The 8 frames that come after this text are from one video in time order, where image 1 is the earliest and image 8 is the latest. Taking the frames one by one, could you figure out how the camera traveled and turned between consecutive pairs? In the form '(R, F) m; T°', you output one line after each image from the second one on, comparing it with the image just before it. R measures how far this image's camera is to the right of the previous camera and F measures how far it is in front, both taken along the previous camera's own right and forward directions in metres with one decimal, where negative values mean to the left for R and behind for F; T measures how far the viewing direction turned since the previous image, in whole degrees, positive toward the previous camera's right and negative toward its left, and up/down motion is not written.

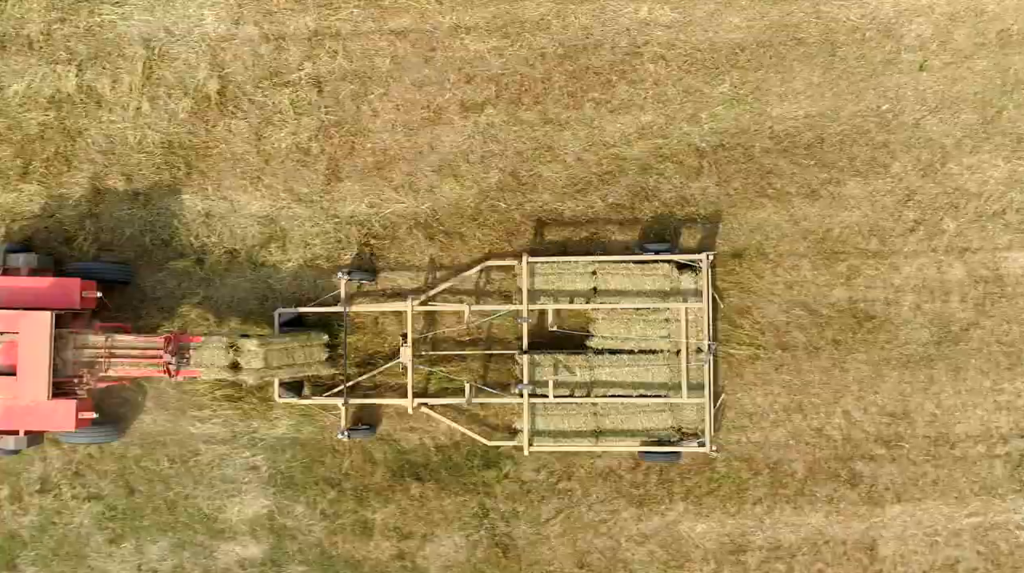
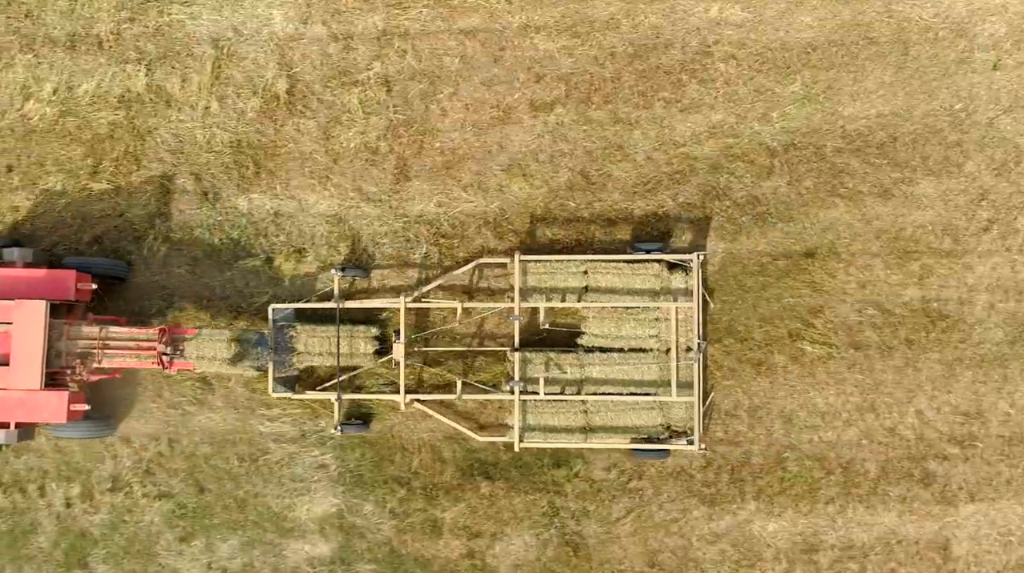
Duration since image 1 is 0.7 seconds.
(-0.9, 0.0) m; 0°
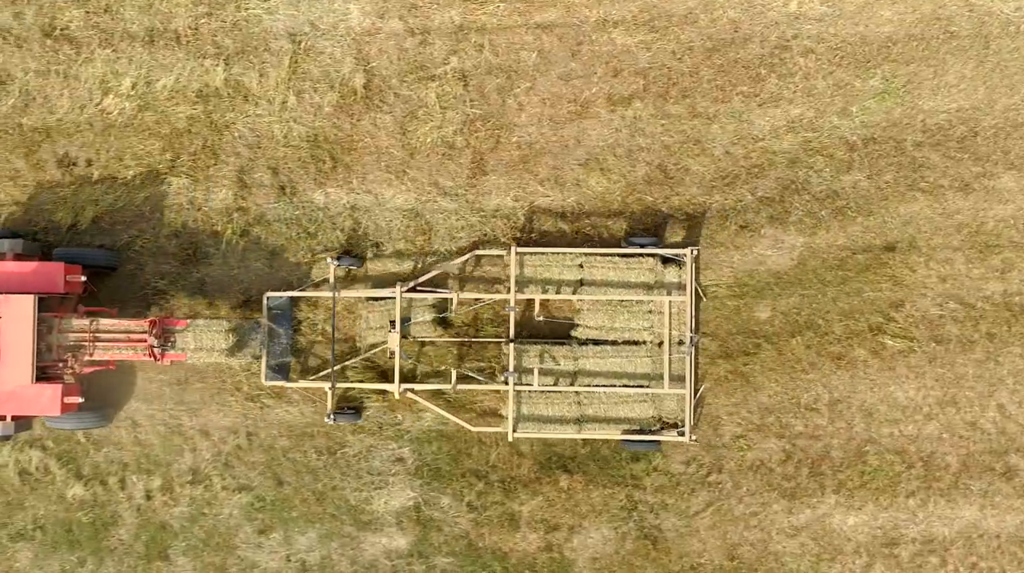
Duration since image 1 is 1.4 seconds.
(-1.0, 0.0) m; 0°
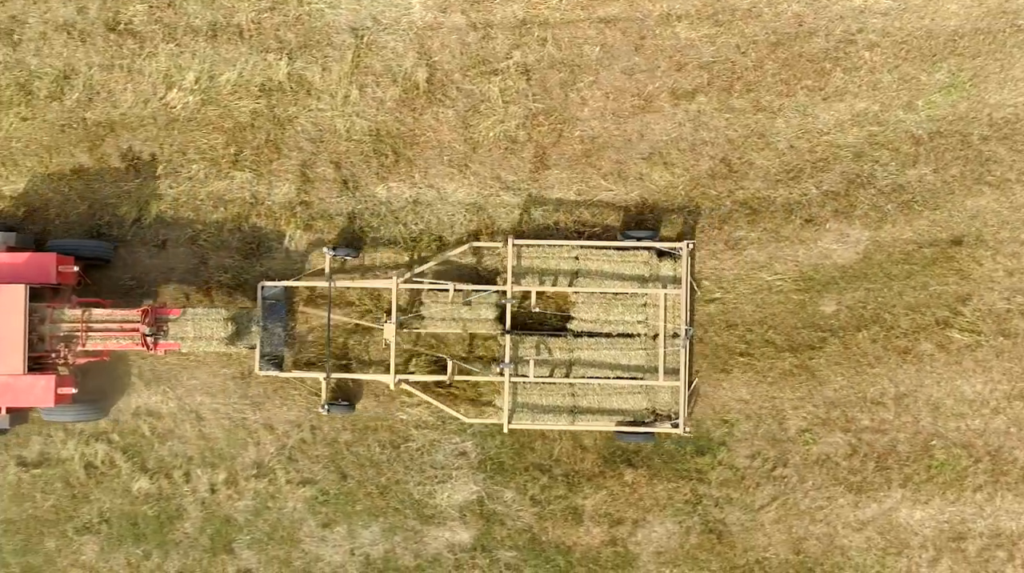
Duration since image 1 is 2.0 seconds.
(-0.8, 0.0) m; 0°
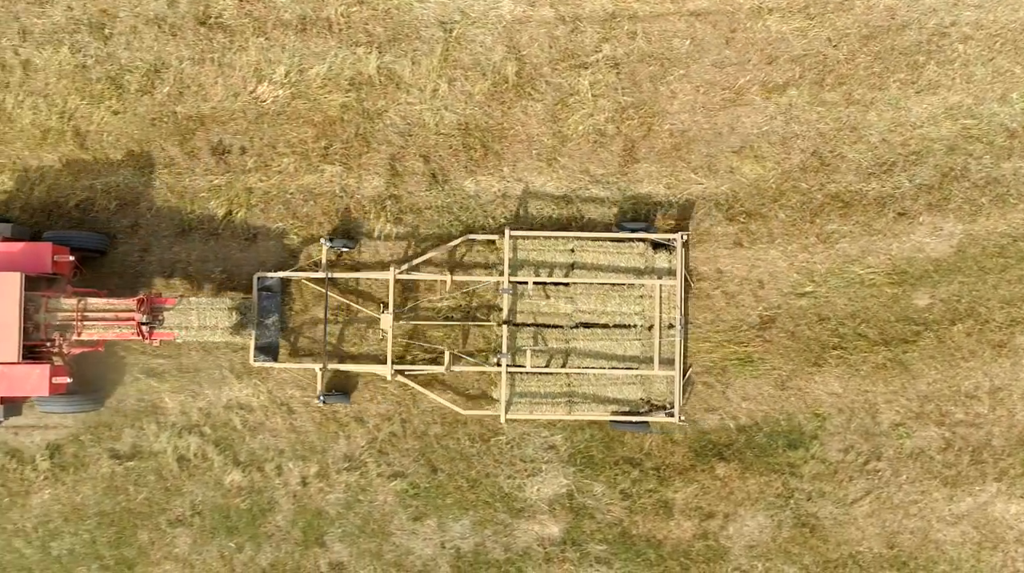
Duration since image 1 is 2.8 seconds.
(-1.1, 0.0) m; 0°
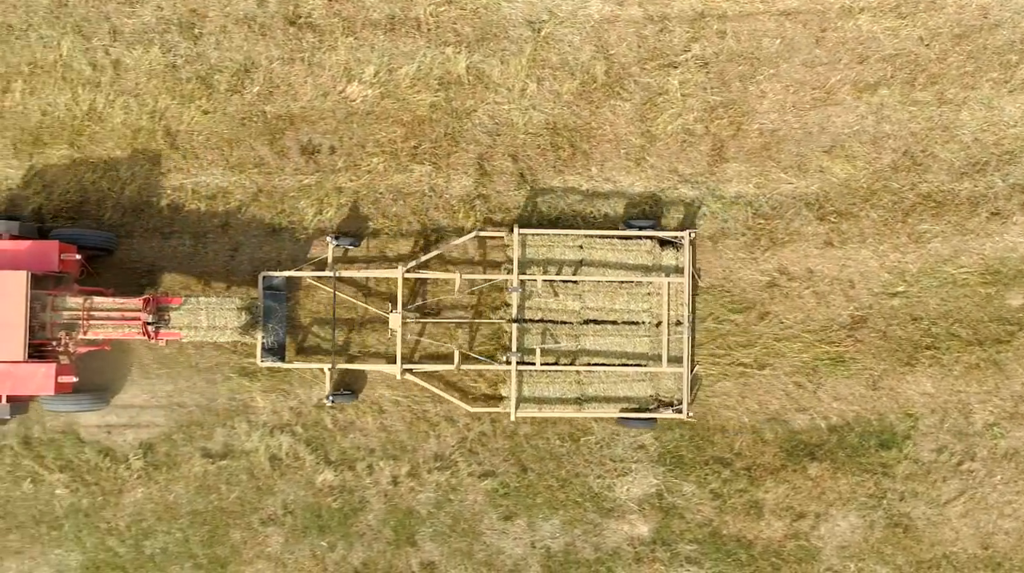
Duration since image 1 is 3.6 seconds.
(-1.1, 0.0) m; 0°
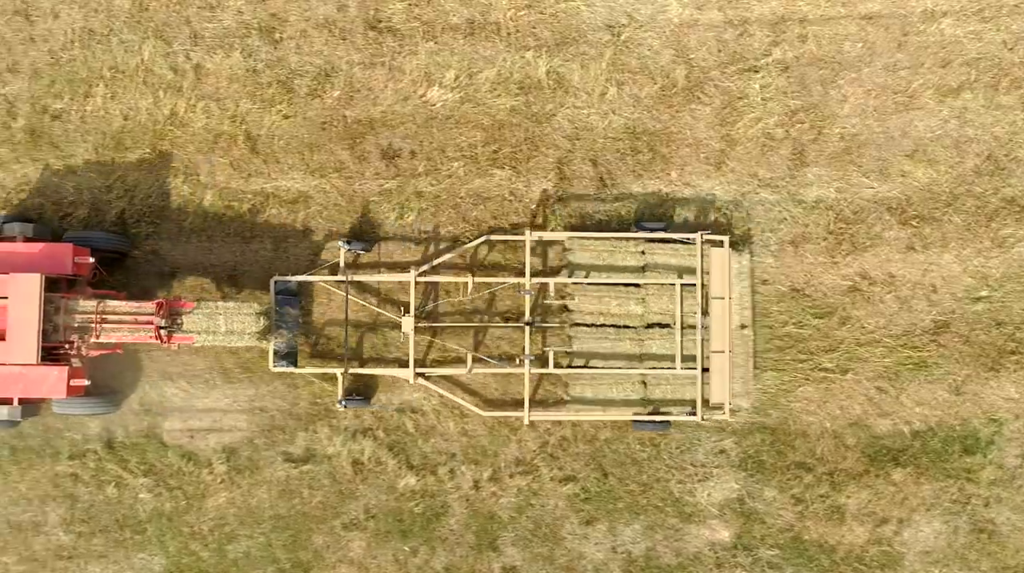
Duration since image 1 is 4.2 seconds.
(-1.0, 0.0) m; 0°
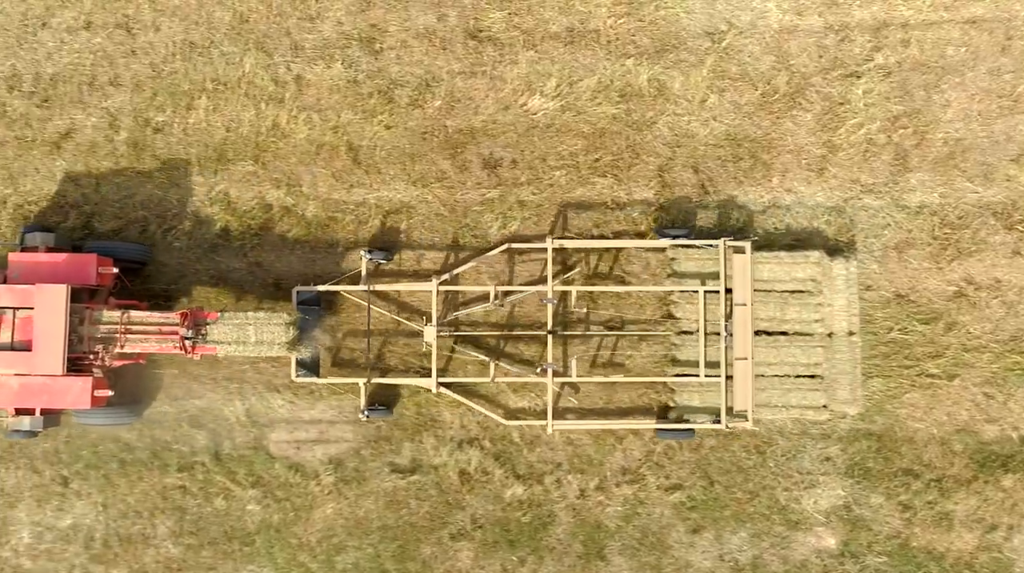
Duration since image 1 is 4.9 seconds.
(-1.3, 0.0) m; 0°
